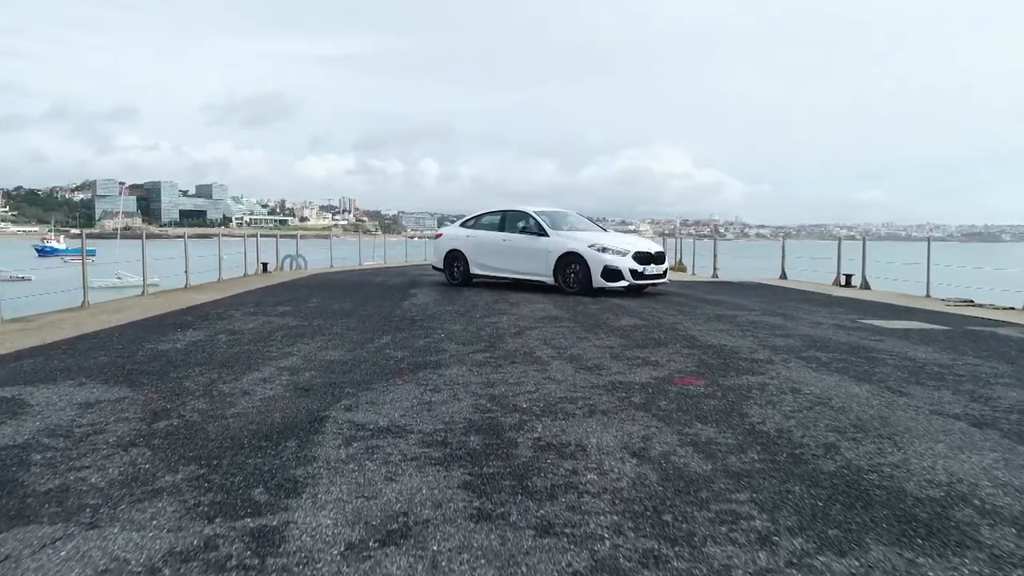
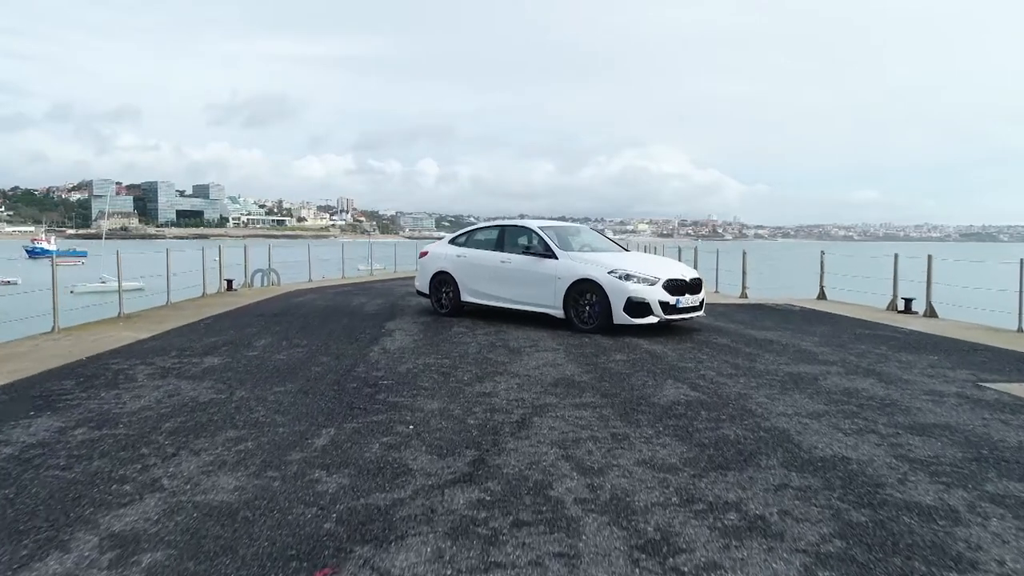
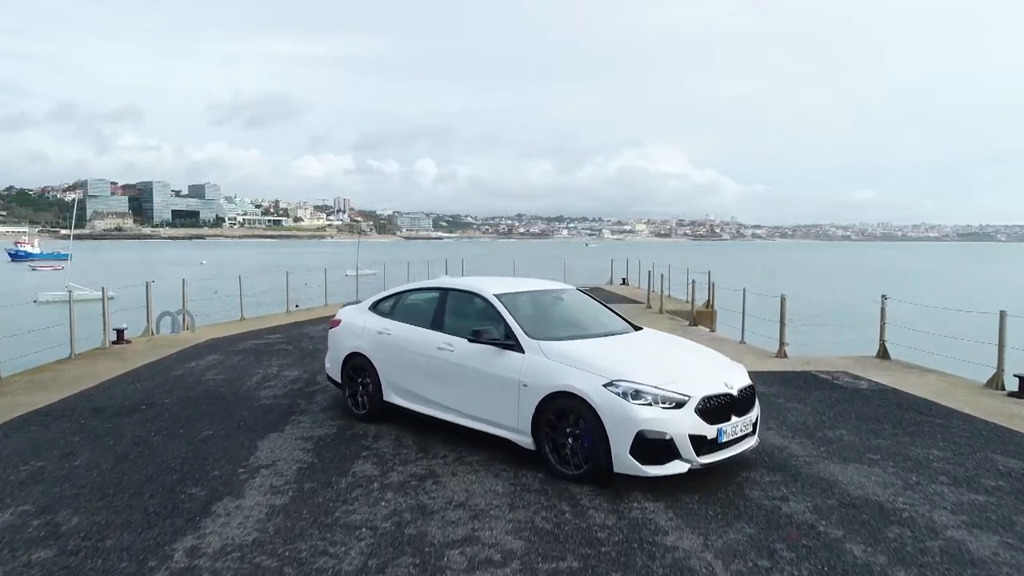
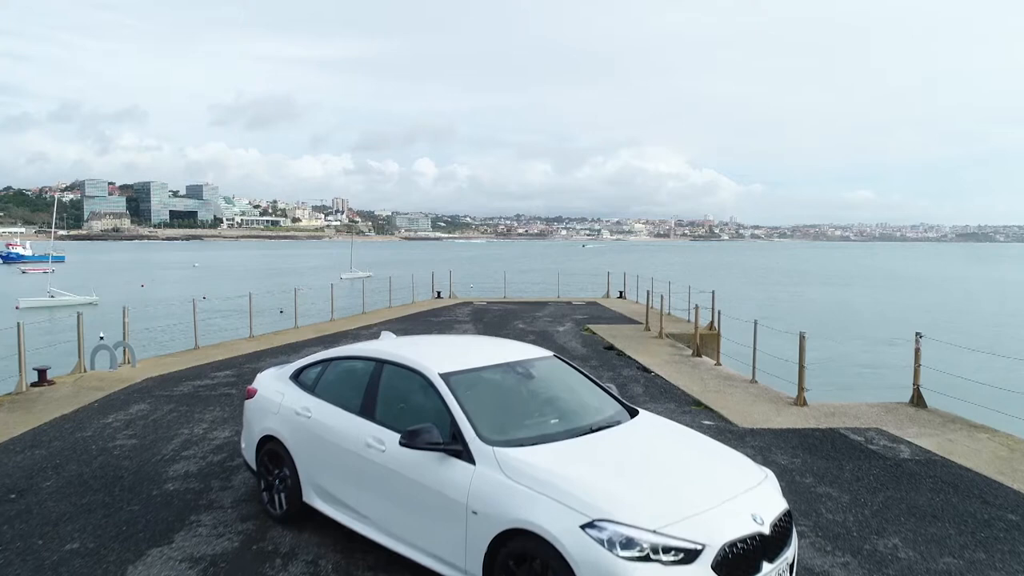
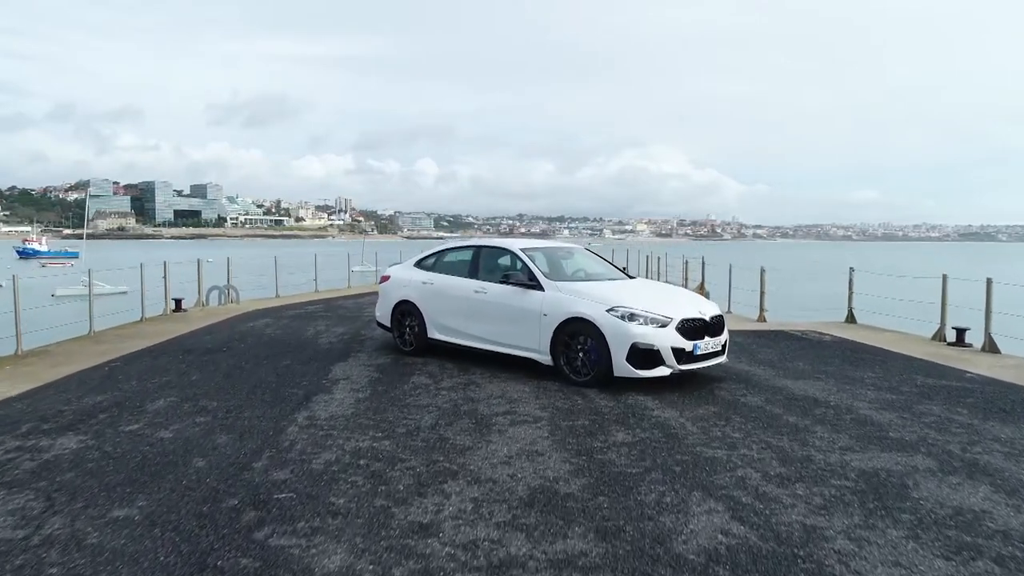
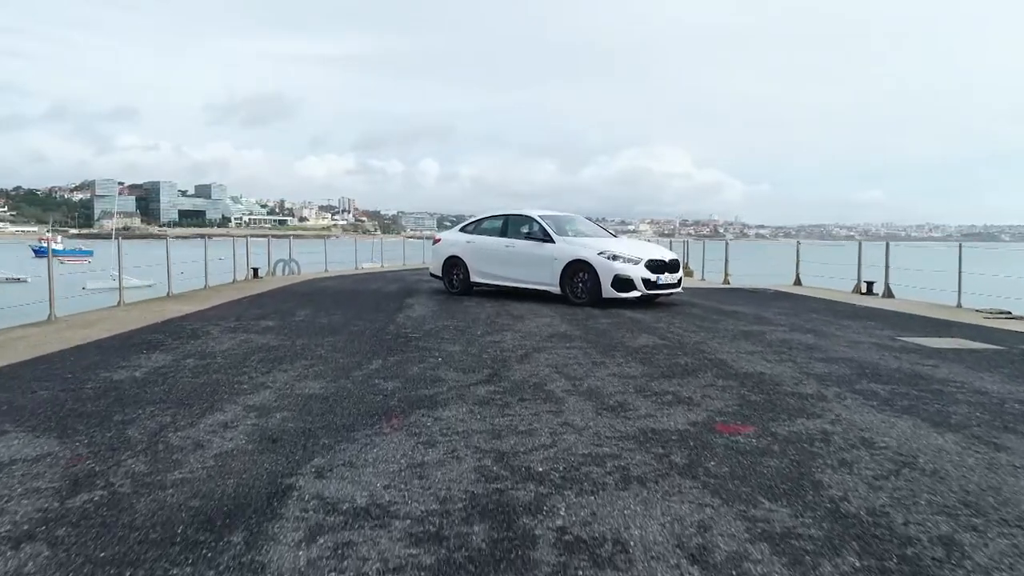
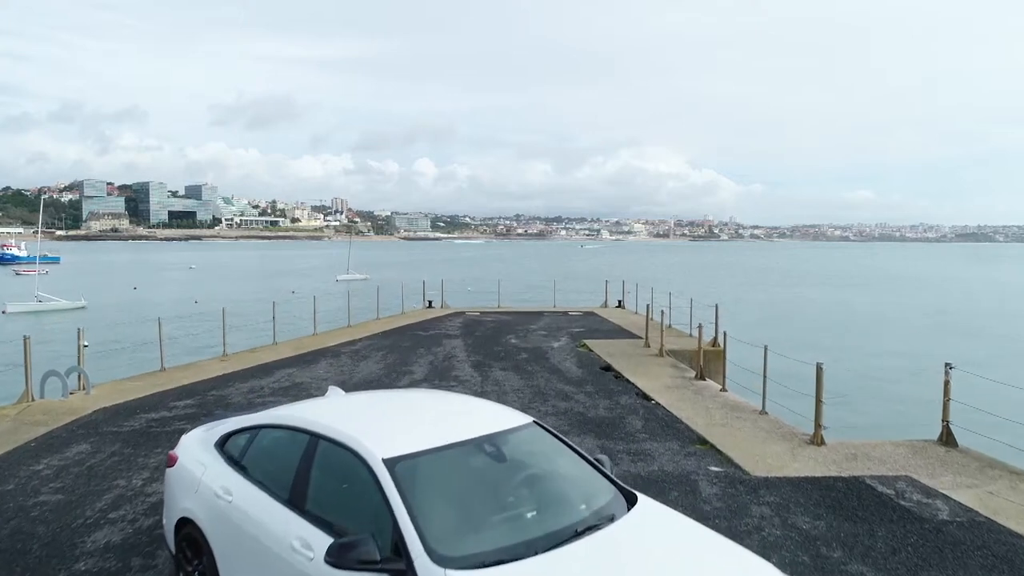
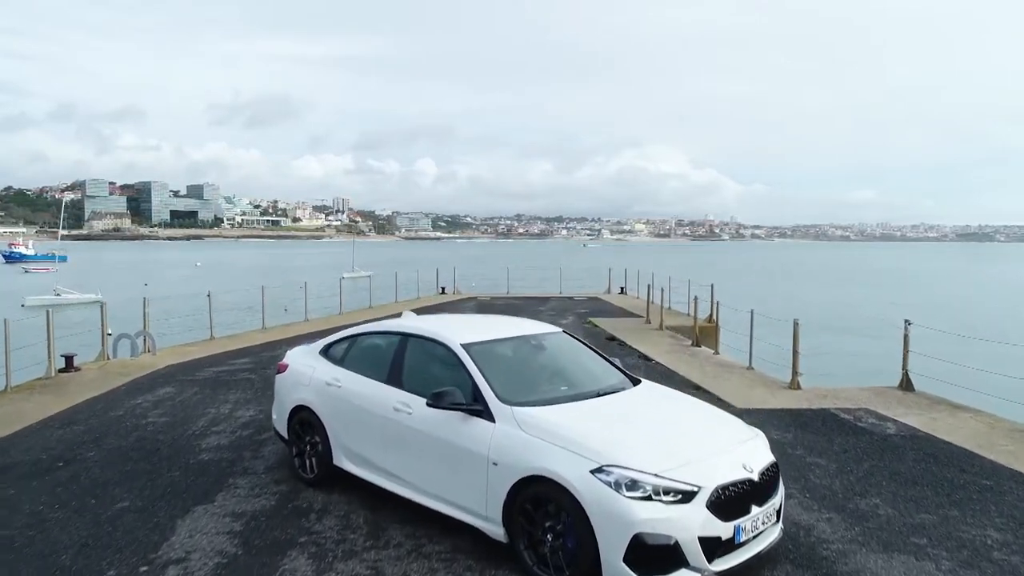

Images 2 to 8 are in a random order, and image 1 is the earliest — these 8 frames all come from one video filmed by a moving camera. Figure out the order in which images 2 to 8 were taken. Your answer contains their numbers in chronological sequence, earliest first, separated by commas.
6, 2, 5, 3, 8, 4, 7
